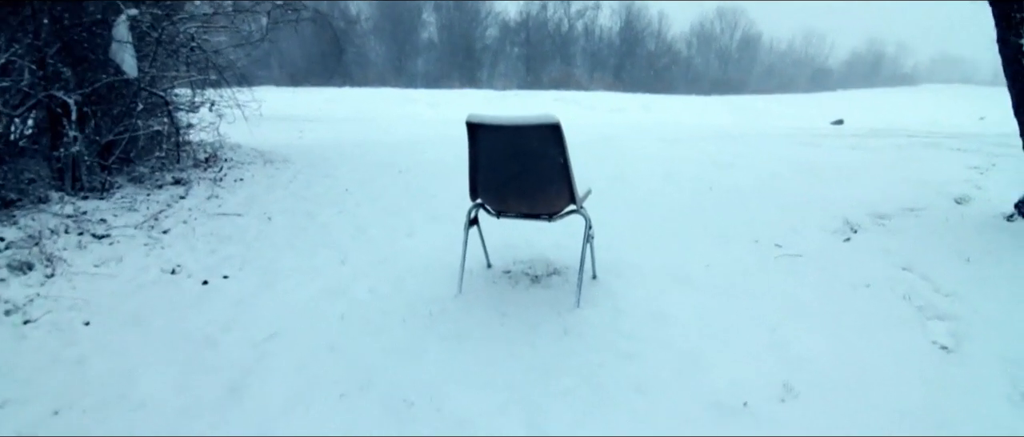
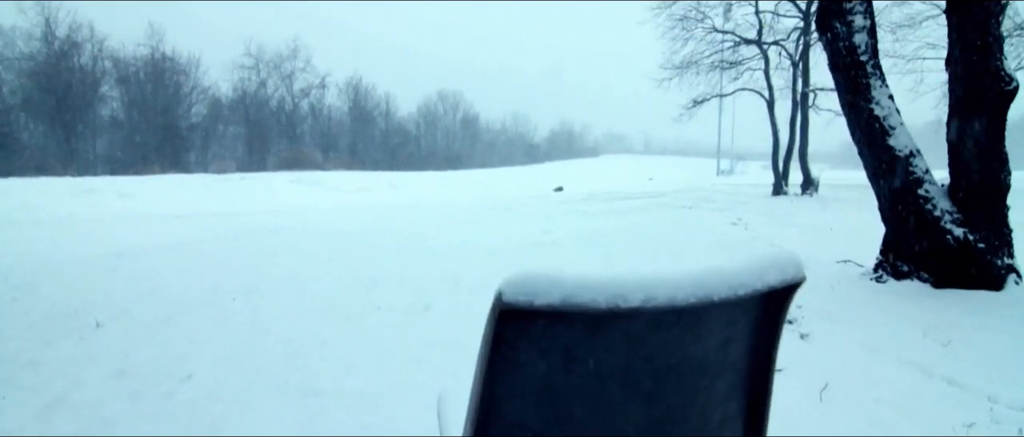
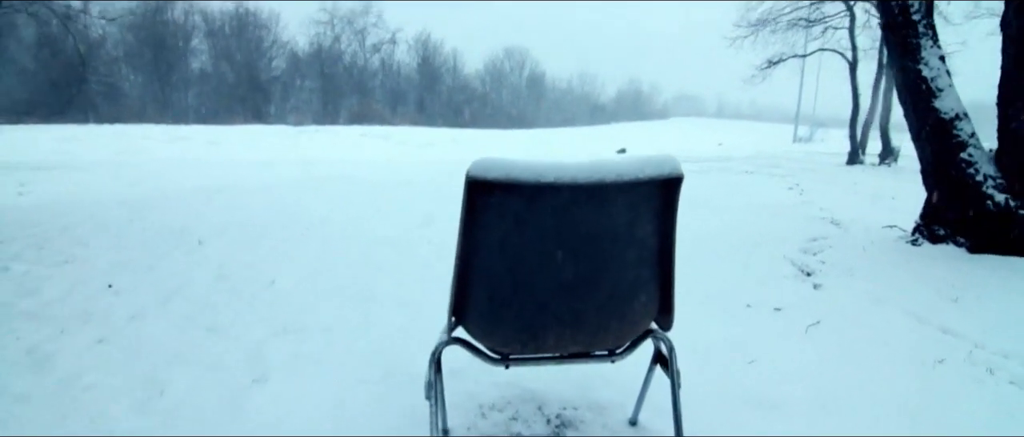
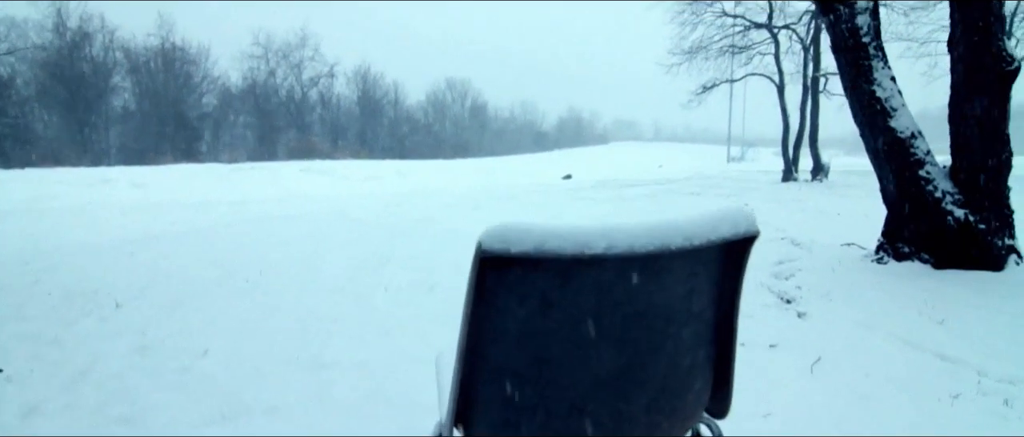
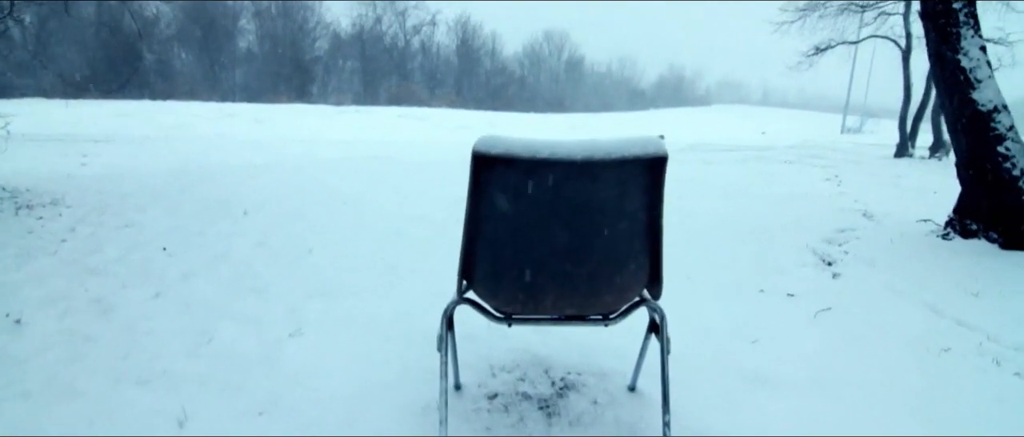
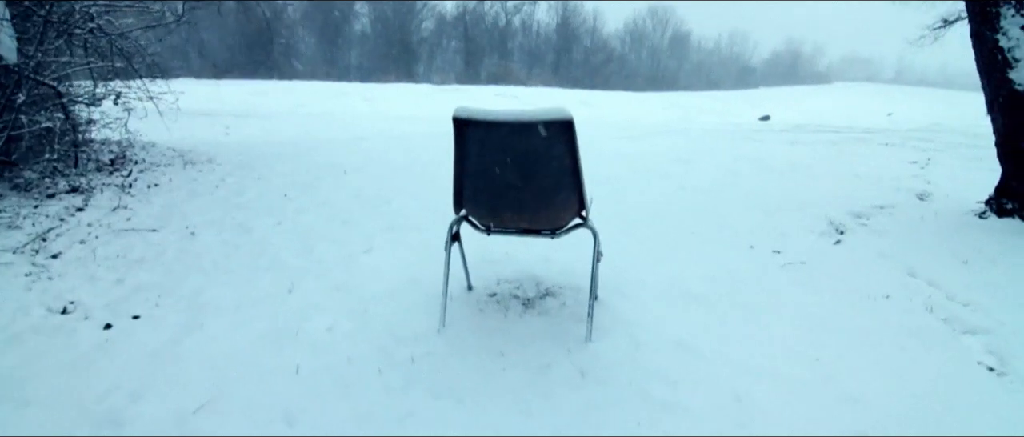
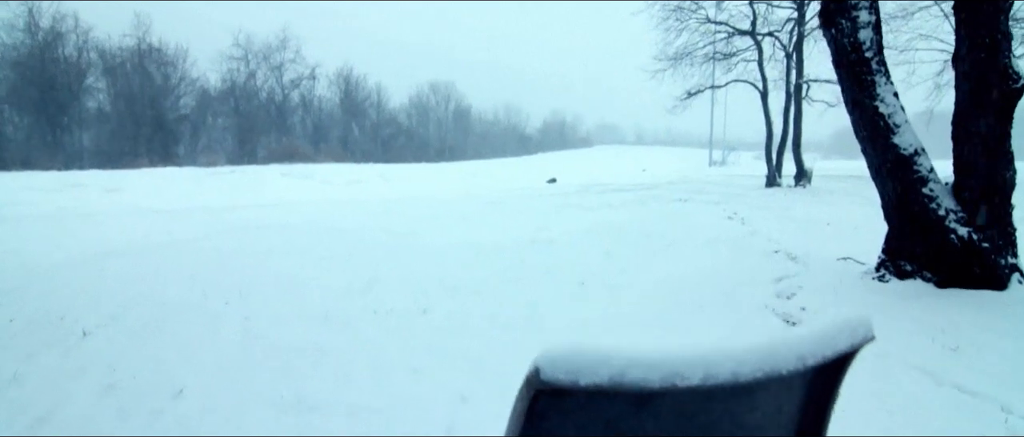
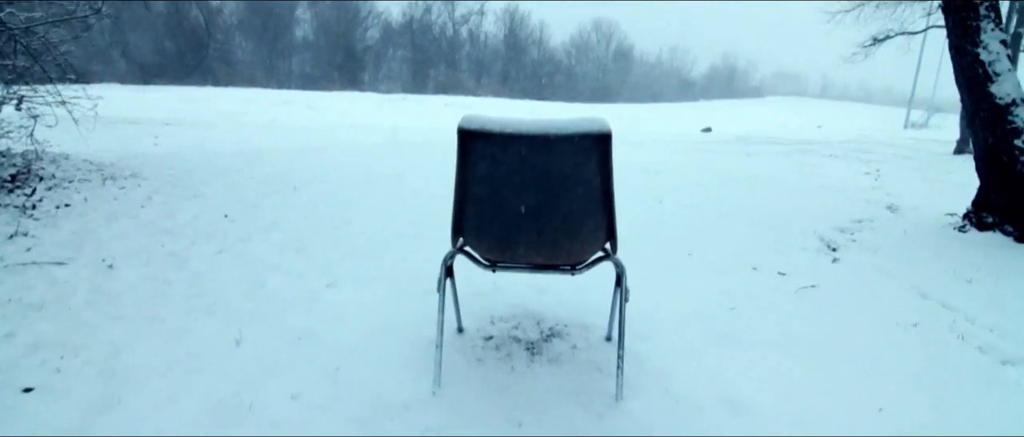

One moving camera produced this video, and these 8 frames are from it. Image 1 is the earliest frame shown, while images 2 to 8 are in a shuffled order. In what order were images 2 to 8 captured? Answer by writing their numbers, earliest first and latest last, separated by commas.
6, 8, 5, 3, 4, 2, 7
